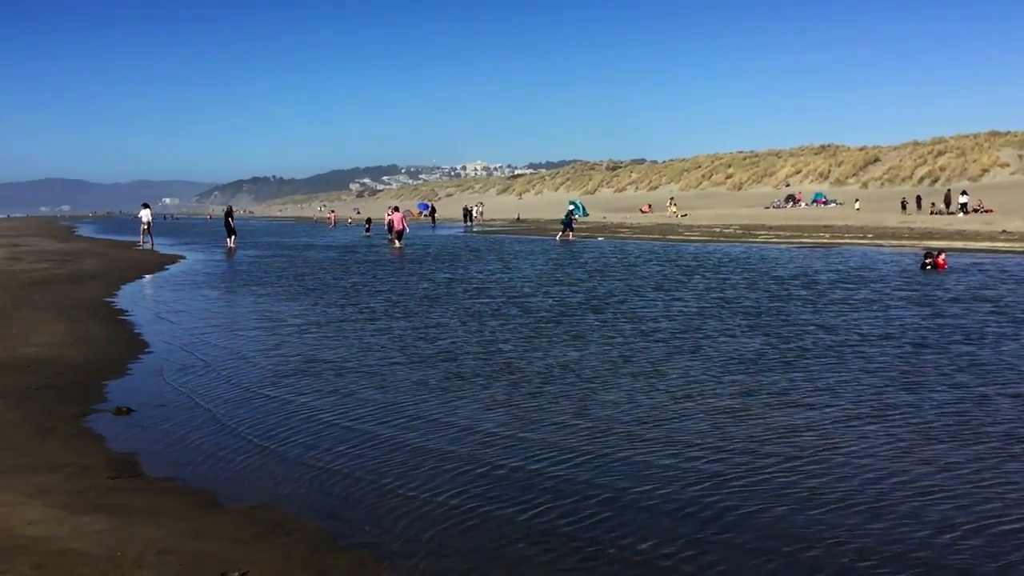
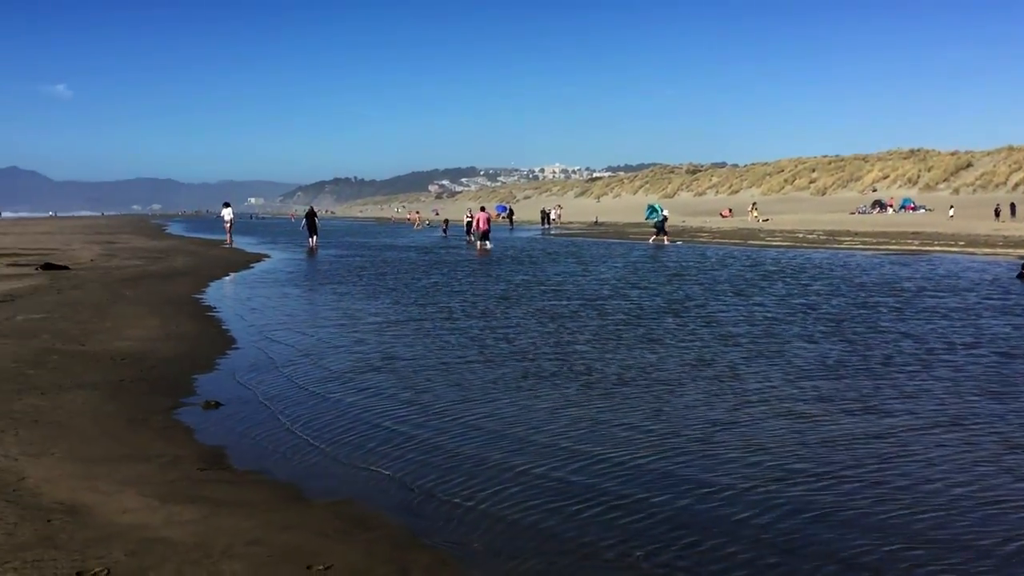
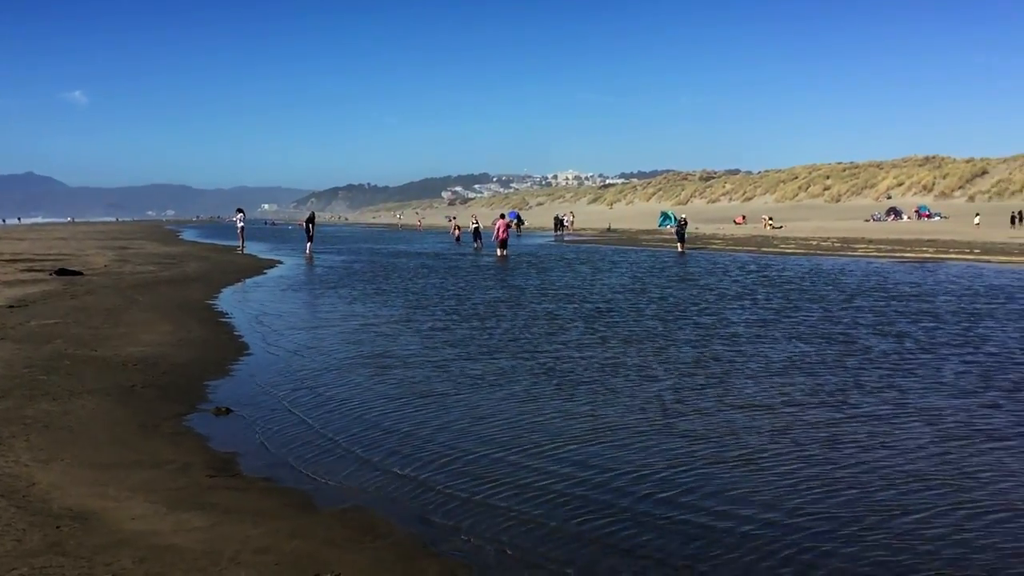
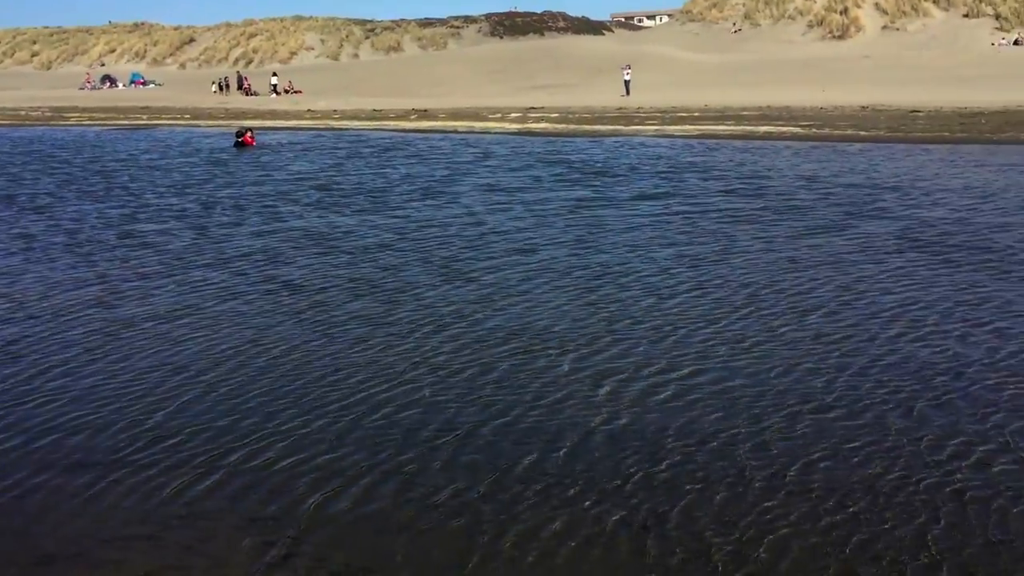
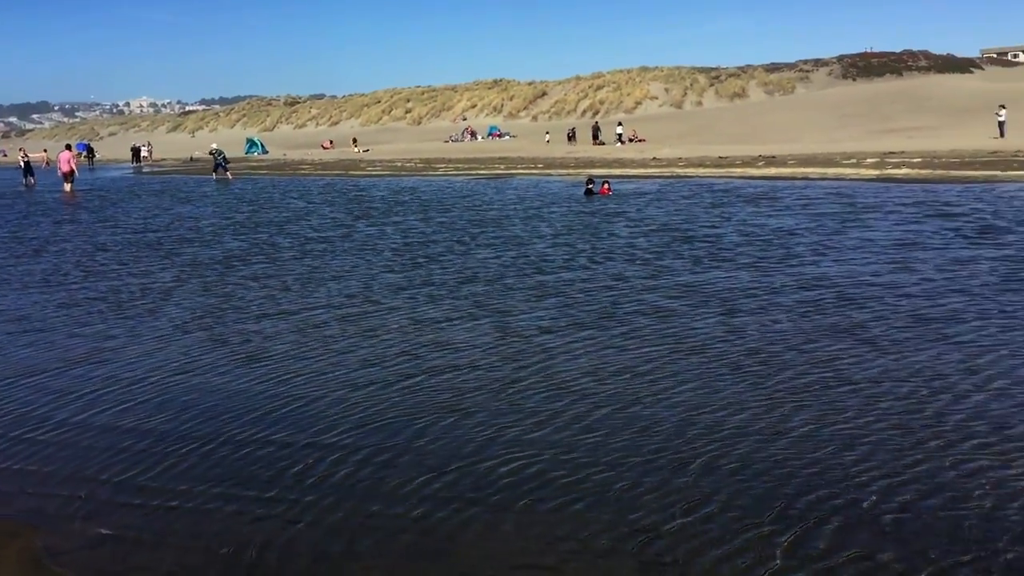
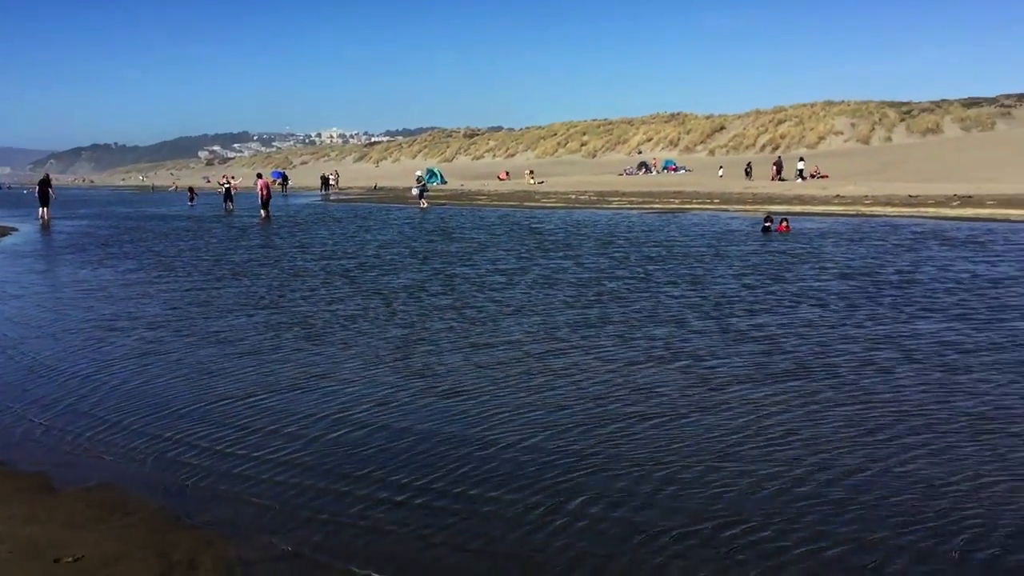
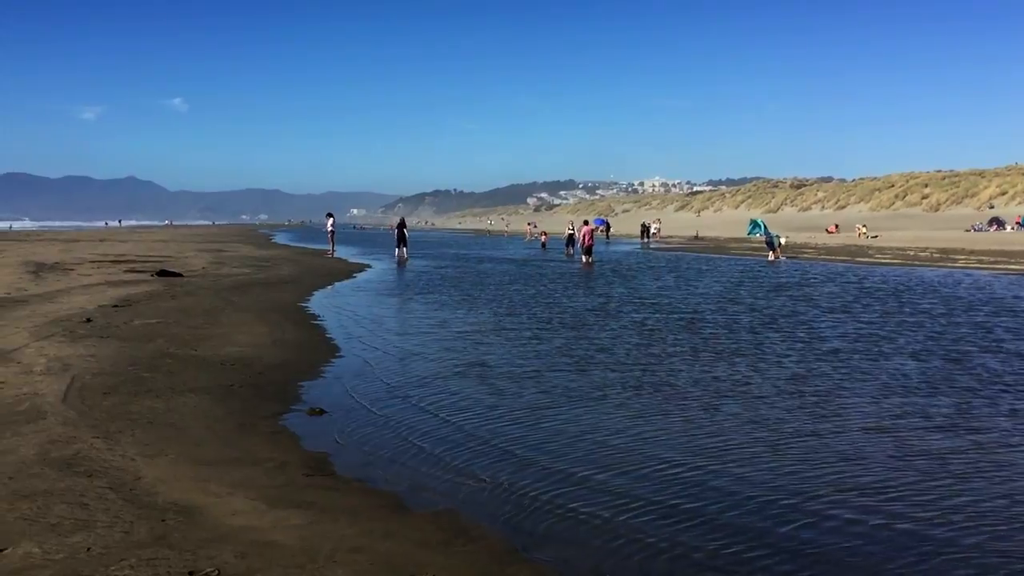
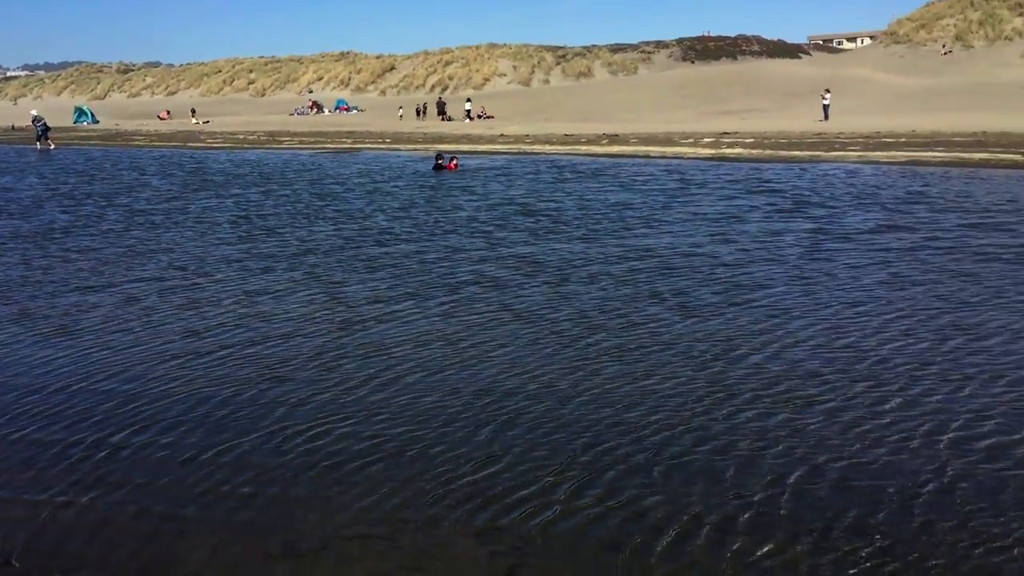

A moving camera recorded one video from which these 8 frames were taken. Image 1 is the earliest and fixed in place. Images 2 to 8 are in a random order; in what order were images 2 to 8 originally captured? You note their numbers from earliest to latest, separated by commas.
2, 7, 3, 6, 5, 8, 4
